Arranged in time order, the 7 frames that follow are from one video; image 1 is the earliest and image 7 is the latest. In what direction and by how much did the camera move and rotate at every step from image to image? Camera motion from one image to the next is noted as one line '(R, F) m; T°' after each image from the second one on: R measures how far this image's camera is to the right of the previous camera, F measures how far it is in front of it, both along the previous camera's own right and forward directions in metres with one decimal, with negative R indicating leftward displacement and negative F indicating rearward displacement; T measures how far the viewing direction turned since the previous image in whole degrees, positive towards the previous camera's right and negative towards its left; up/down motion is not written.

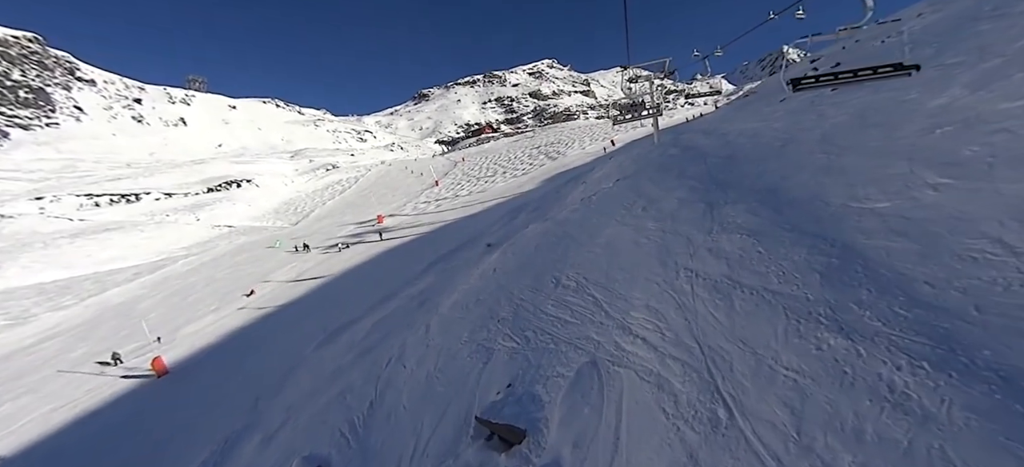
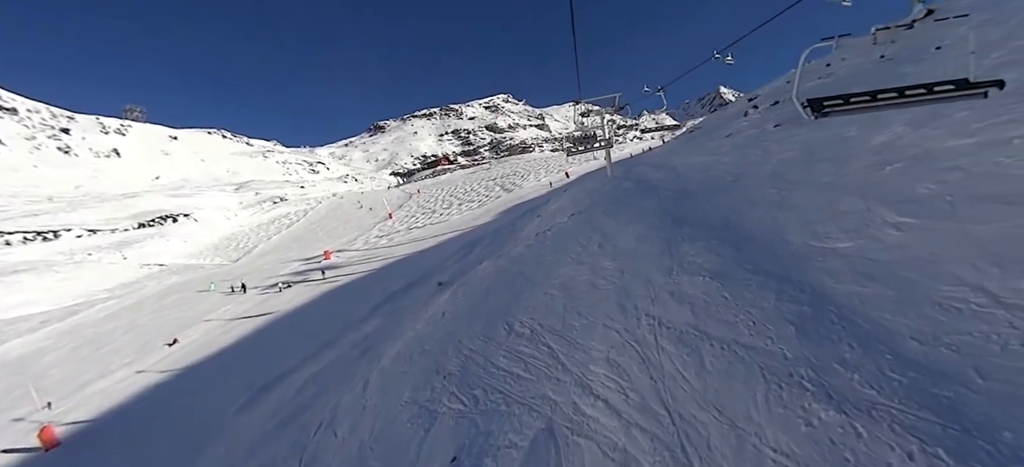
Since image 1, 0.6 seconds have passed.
(+0.4, +0.8) m; +6°
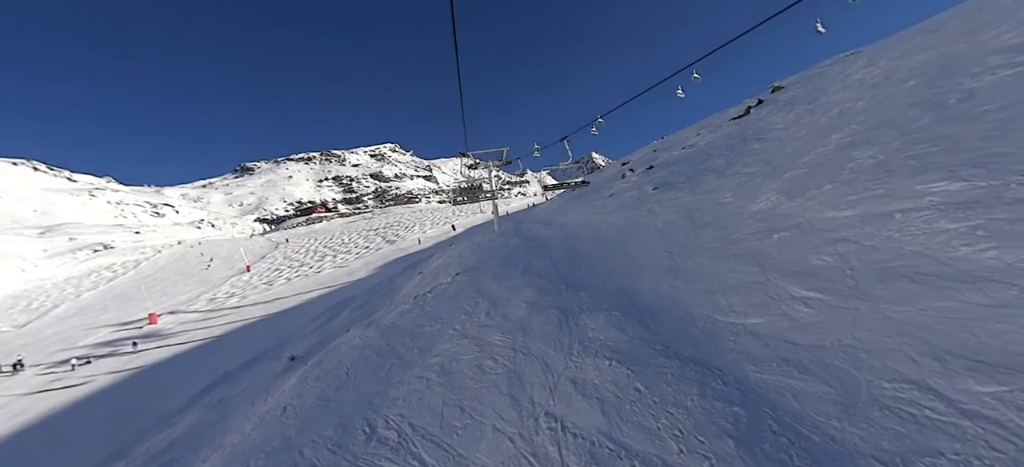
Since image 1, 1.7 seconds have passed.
(+0.4, +1.3) m; +18°
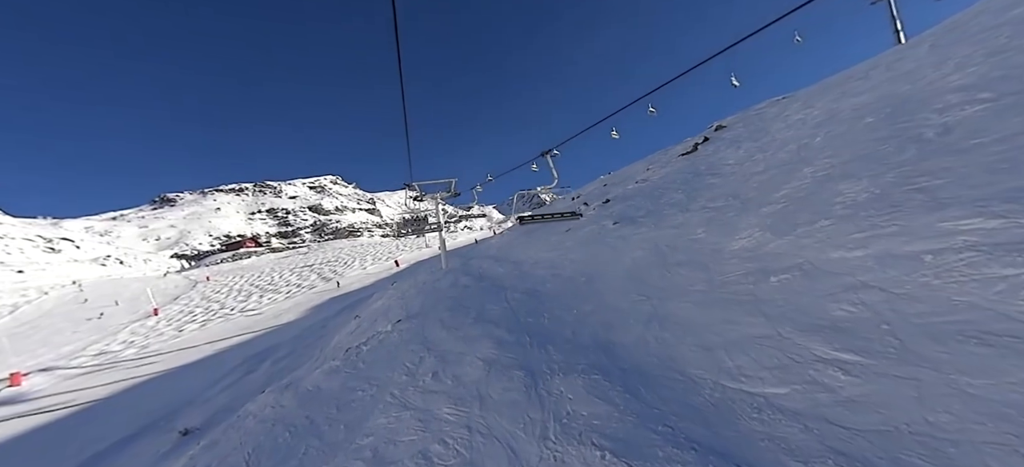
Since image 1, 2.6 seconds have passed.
(0.0, +0.9) m; +8°
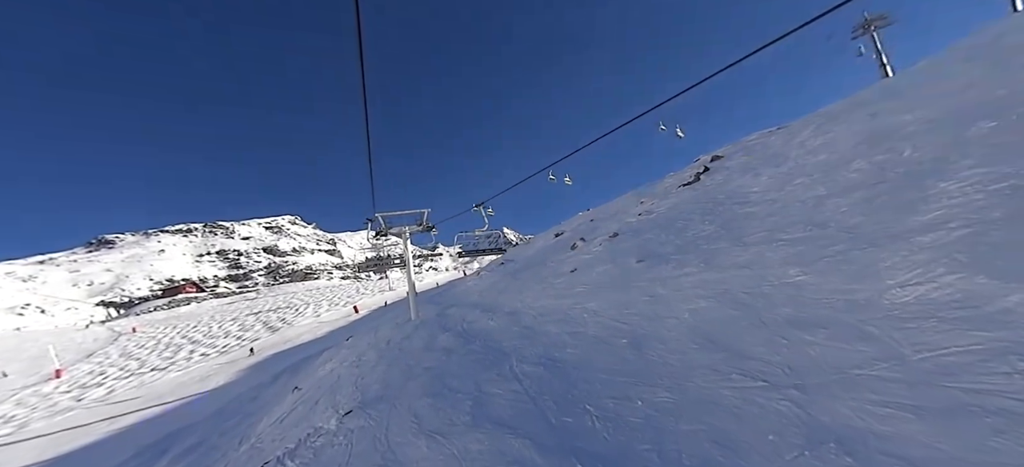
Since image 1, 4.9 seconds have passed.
(-0.6, +2.0) m; +6°
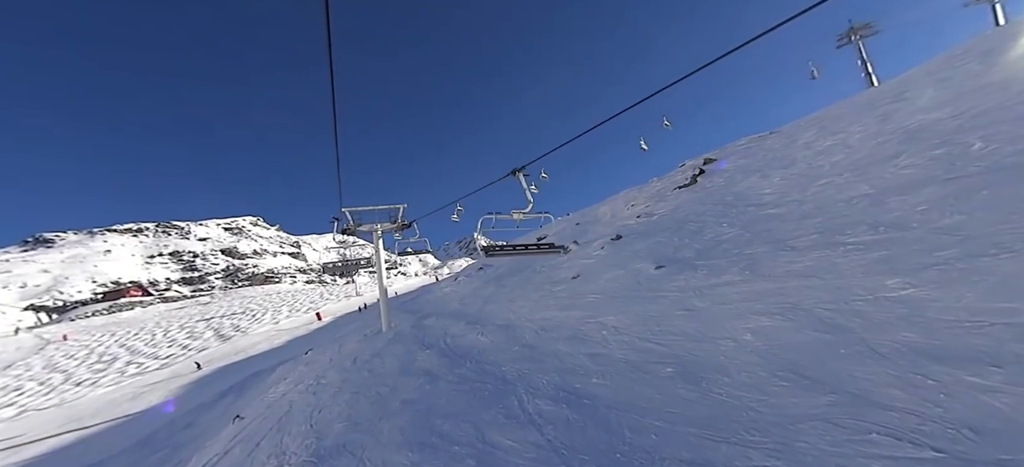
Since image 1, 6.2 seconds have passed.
(-0.5, +1.2) m; +5°
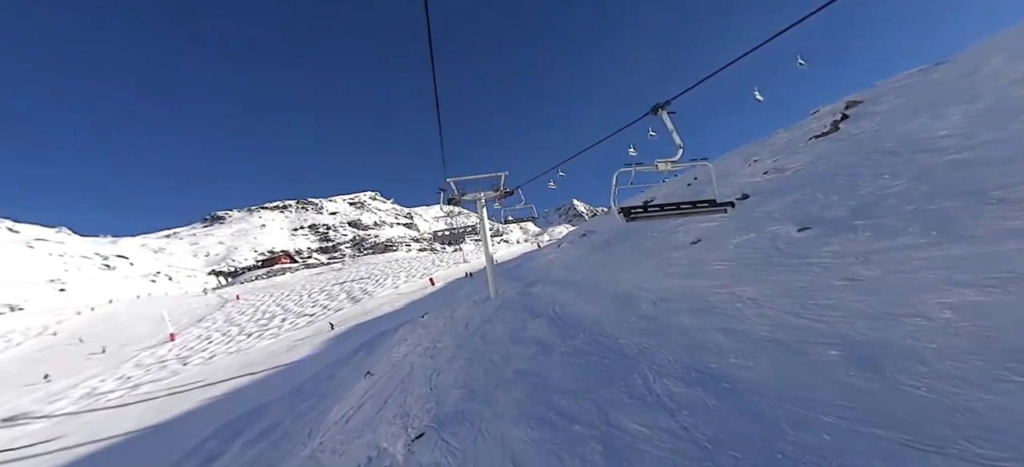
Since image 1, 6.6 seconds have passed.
(-0.3, 0.0) m; -15°
